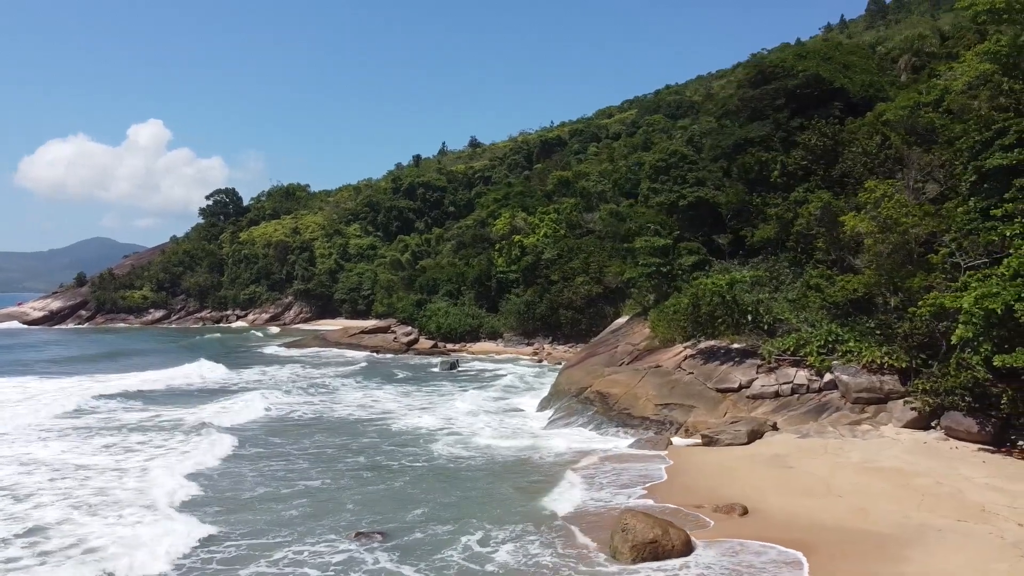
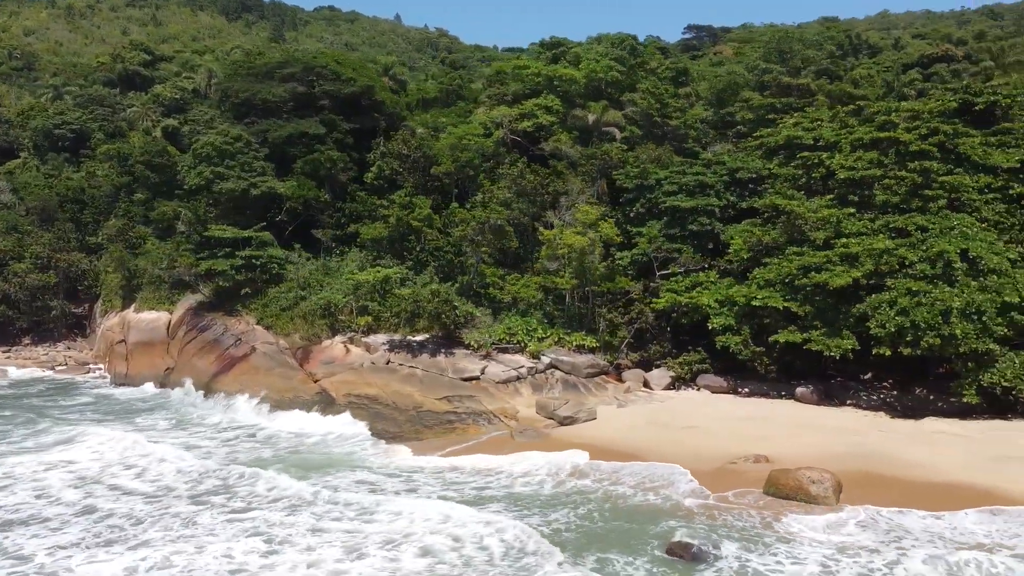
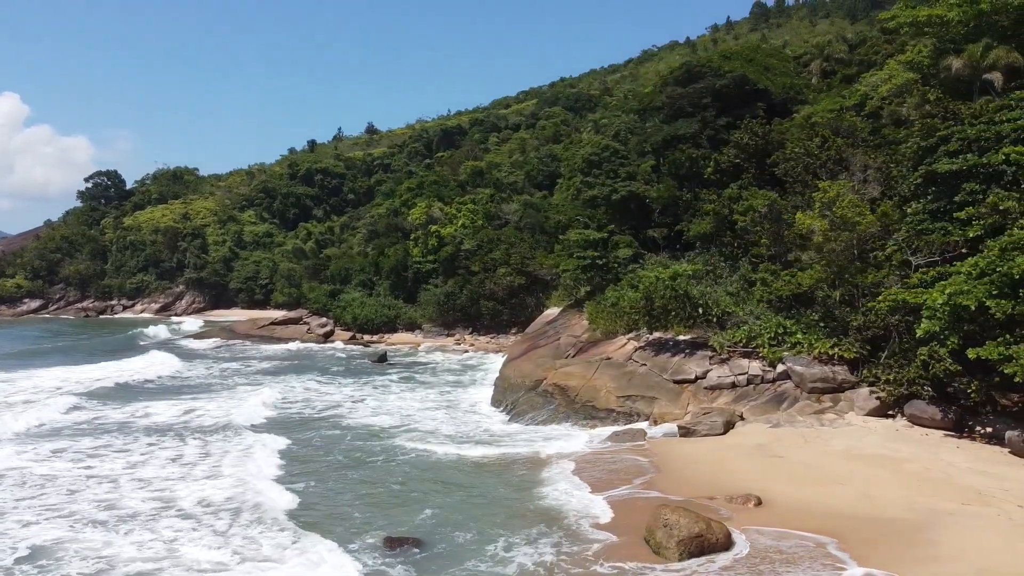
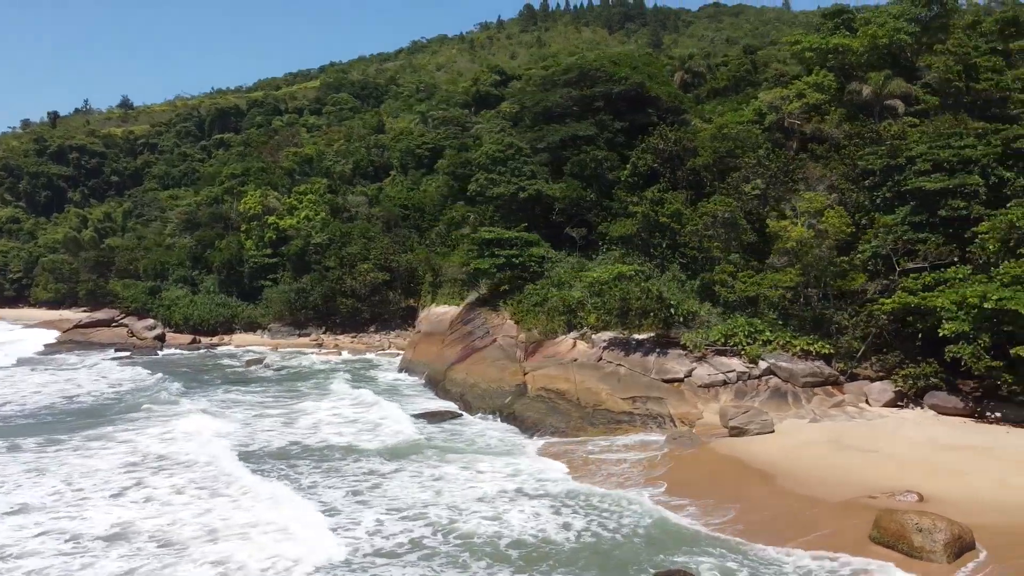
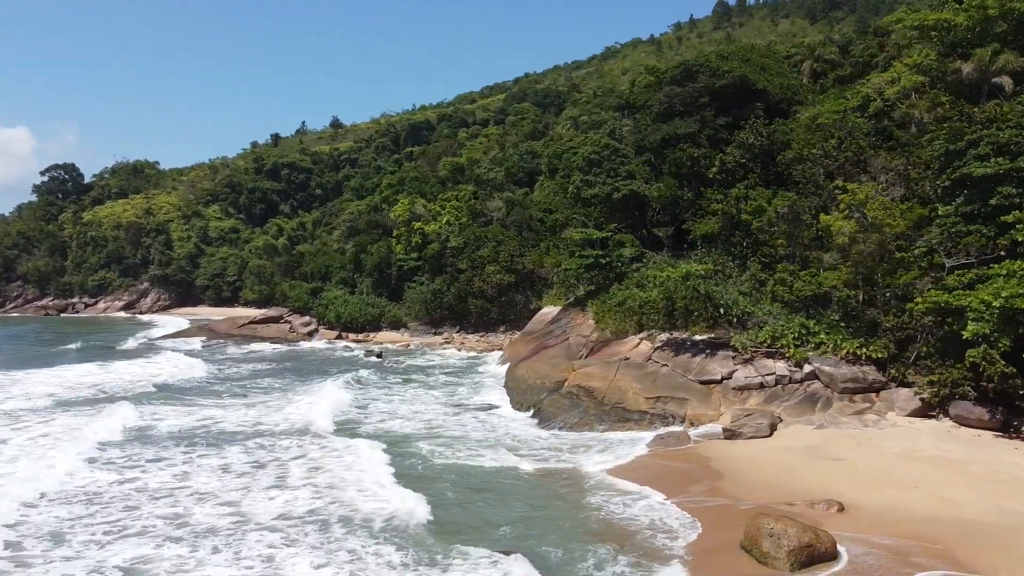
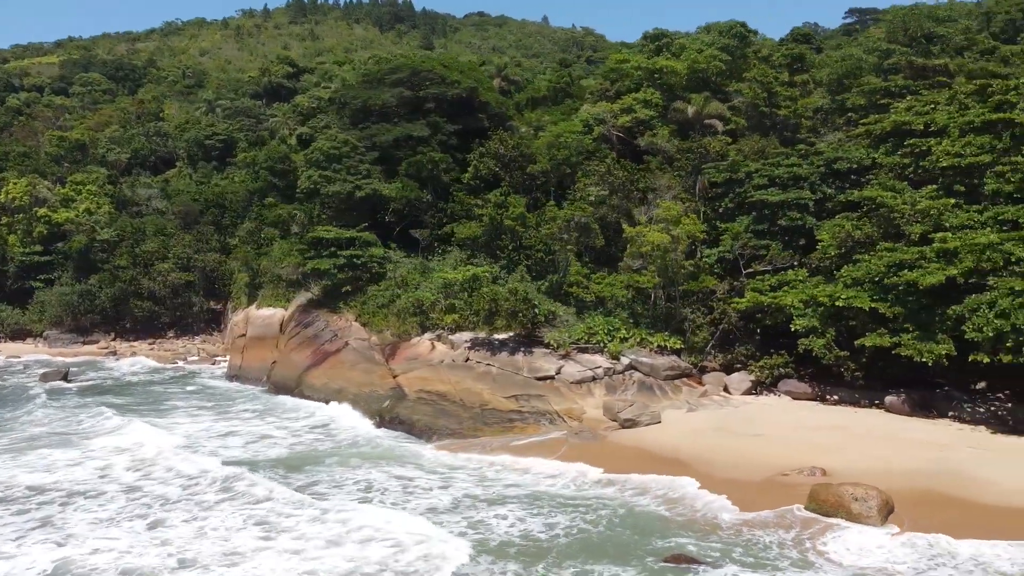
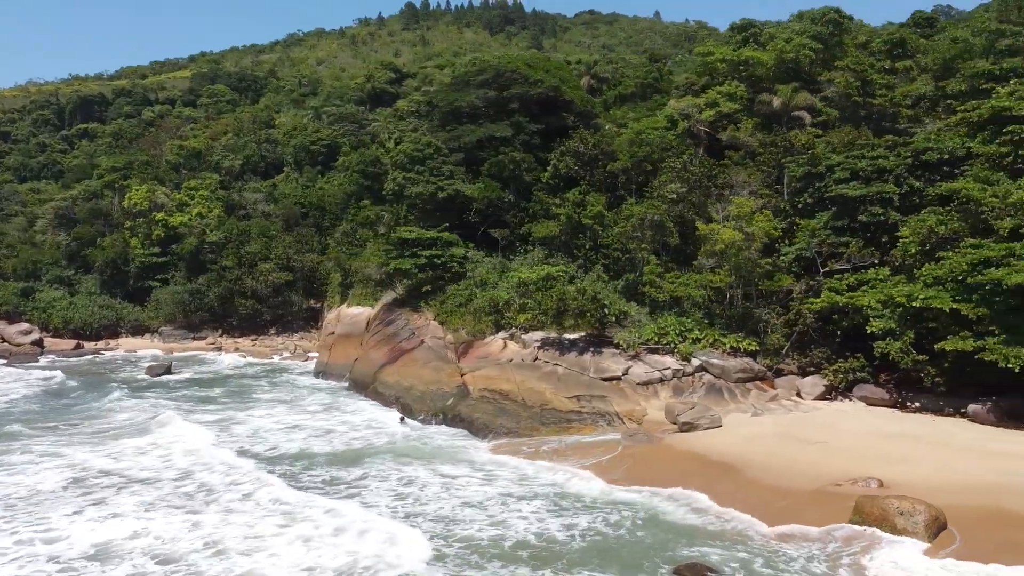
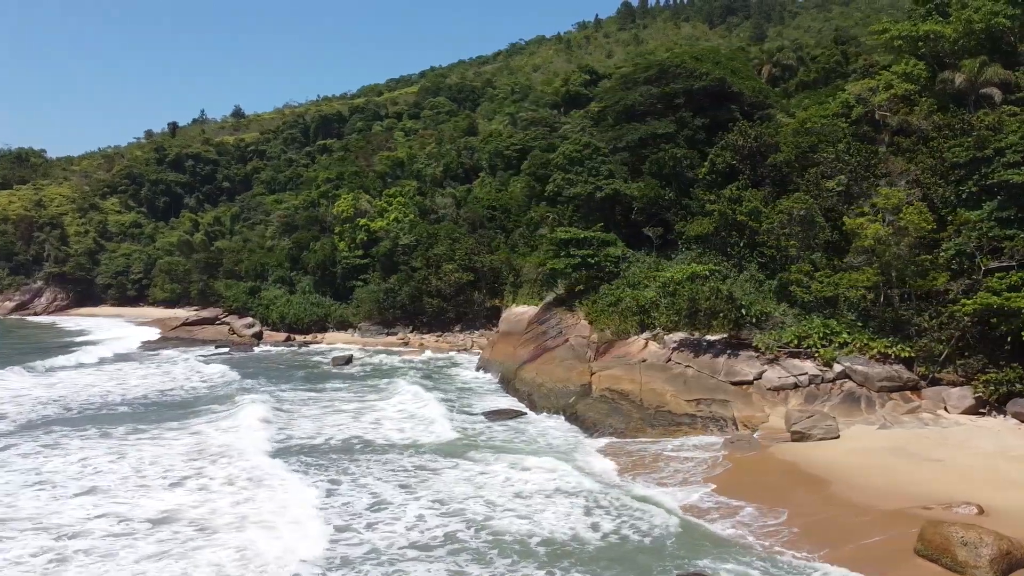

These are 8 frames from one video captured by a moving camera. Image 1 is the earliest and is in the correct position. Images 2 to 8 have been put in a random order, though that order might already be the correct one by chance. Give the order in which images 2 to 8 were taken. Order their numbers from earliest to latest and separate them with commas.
3, 5, 8, 4, 7, 6, 2
